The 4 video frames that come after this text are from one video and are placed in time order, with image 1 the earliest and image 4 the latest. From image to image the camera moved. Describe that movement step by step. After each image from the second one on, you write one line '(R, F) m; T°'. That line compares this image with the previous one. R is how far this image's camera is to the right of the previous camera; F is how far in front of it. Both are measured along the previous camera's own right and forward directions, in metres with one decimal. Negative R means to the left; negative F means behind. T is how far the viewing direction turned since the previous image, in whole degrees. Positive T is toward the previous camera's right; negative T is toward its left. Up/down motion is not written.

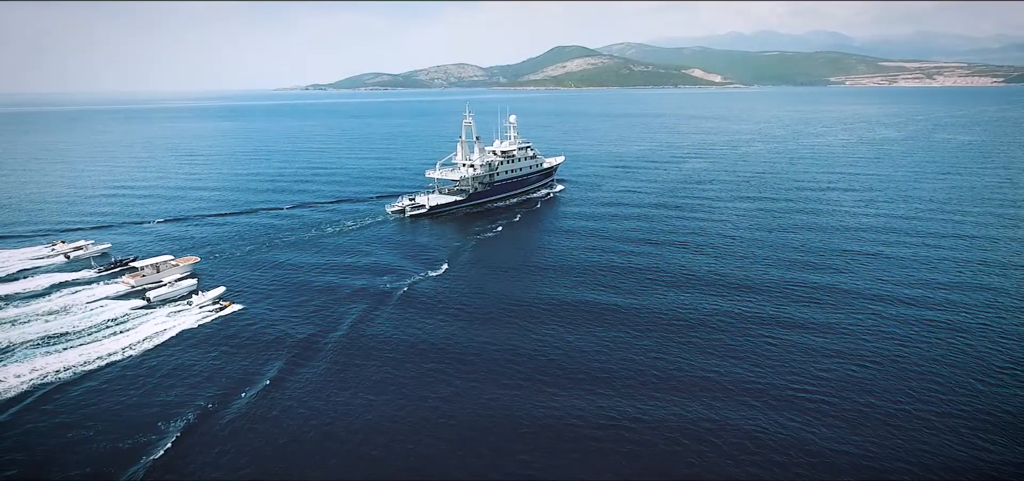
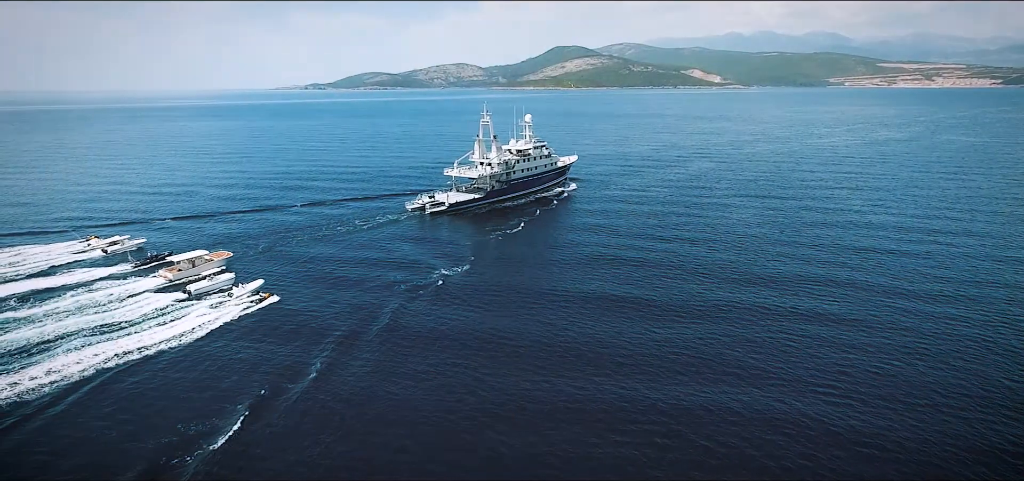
(-2.6, -0.8) m; 0°
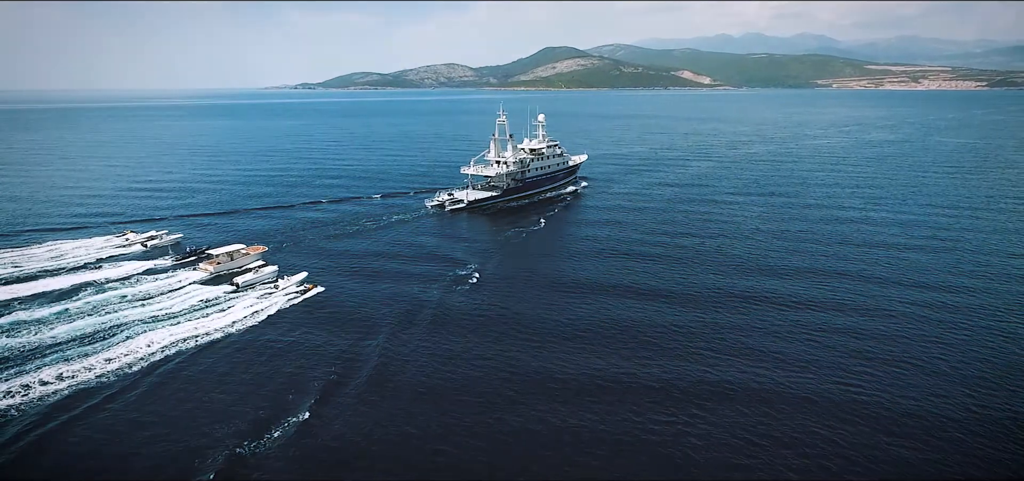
(-3.7, -1.2) m; +1°
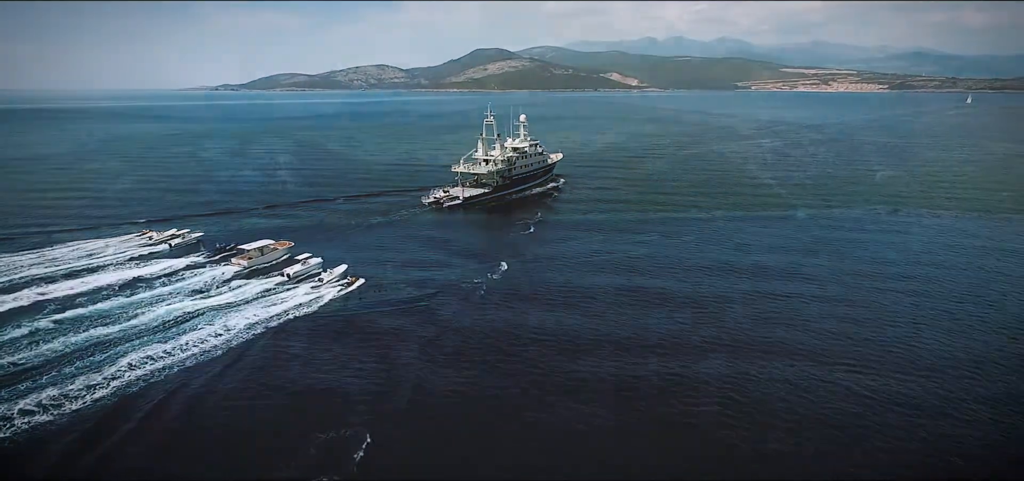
(-7.5, -3.1) m; +5°
